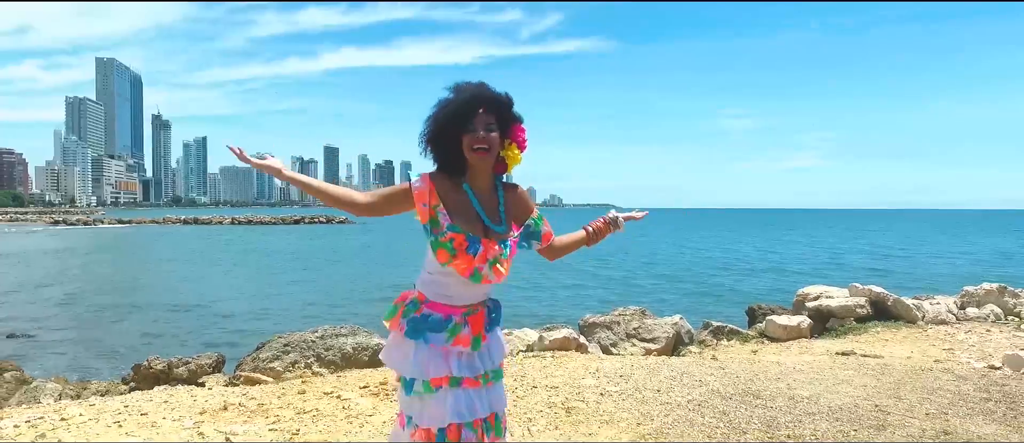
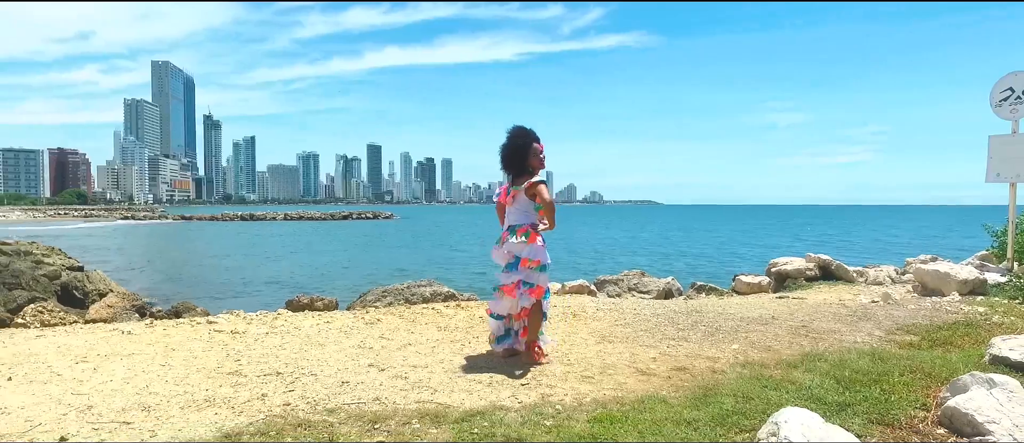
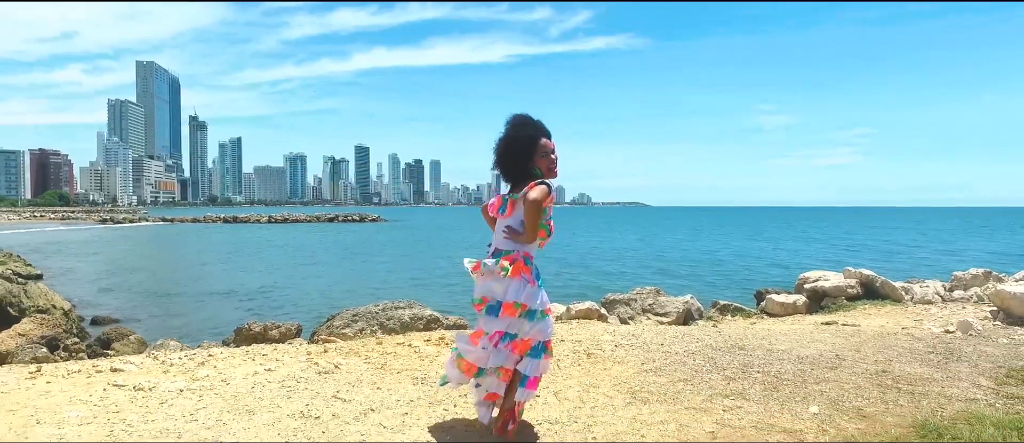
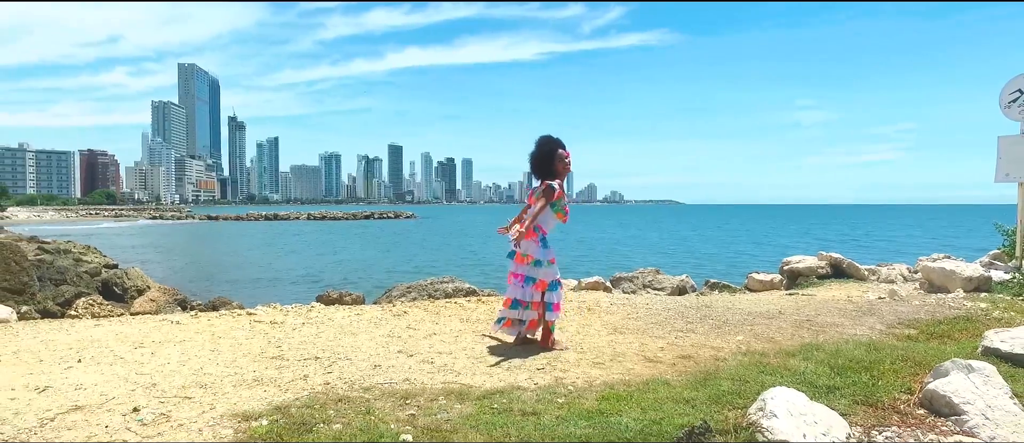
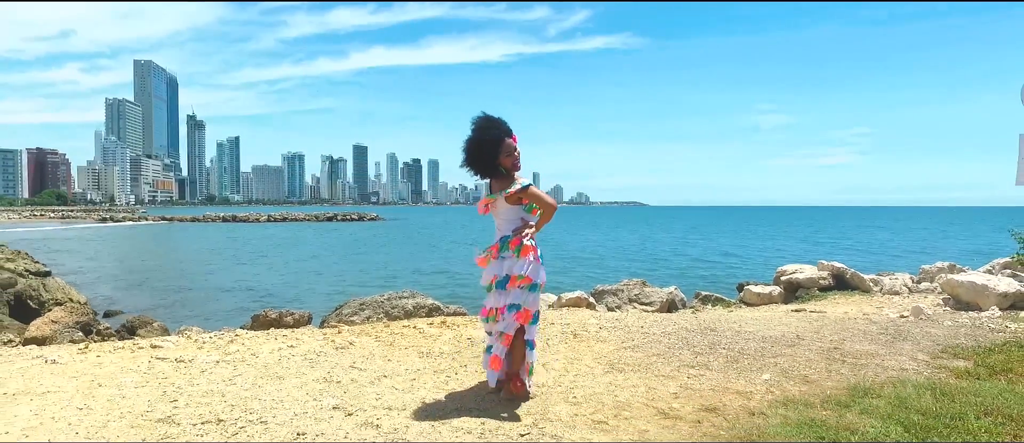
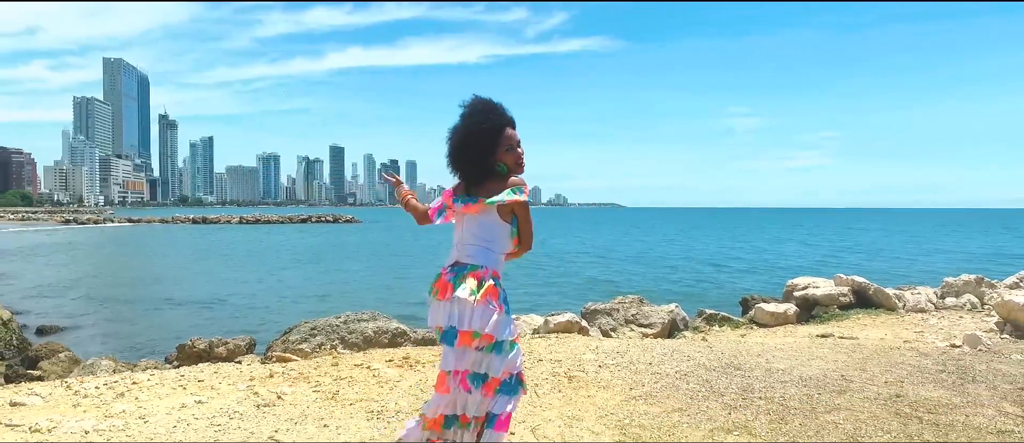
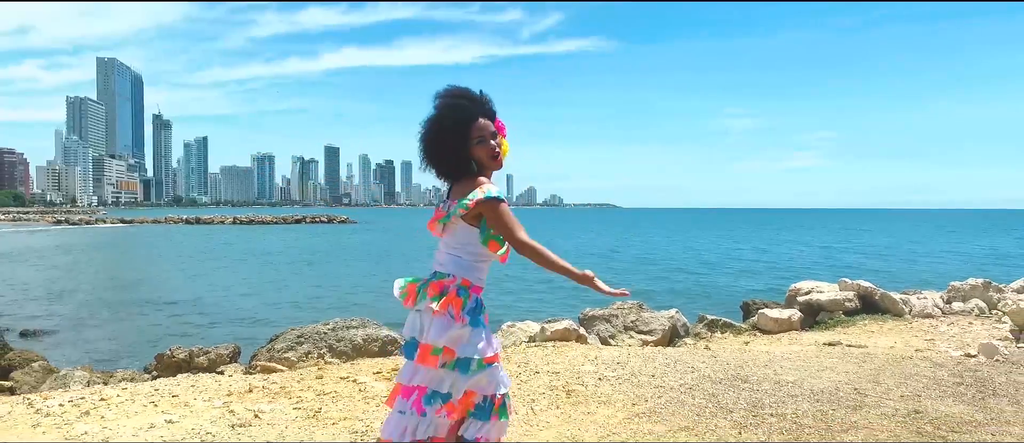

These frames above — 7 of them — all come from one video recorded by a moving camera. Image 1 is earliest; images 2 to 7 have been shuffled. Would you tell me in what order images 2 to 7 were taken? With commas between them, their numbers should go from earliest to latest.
7, 6, 3, 5, 2, 4
